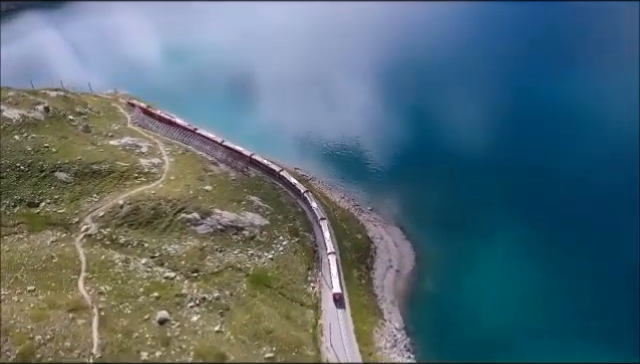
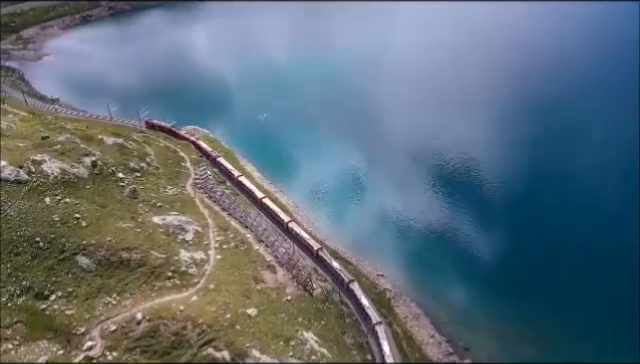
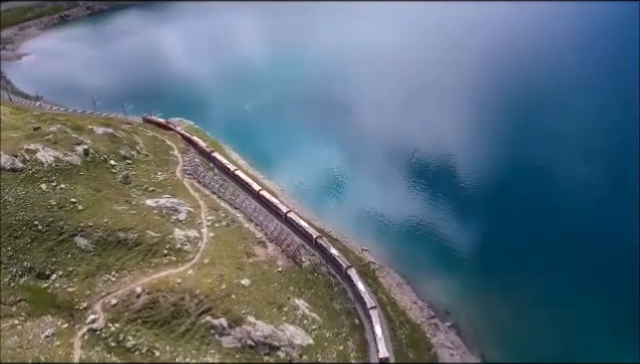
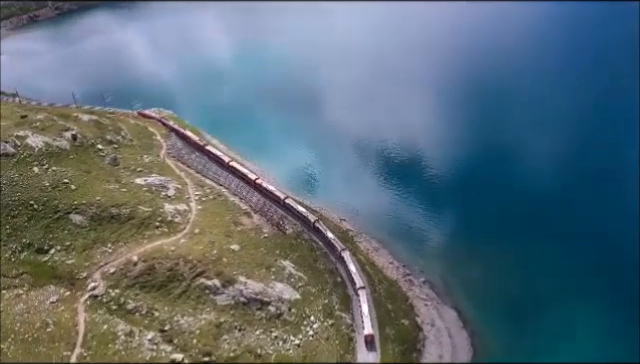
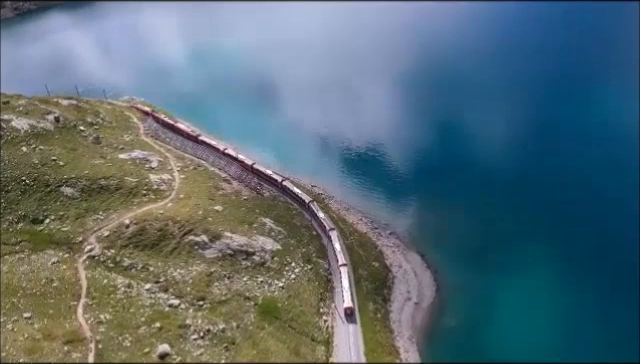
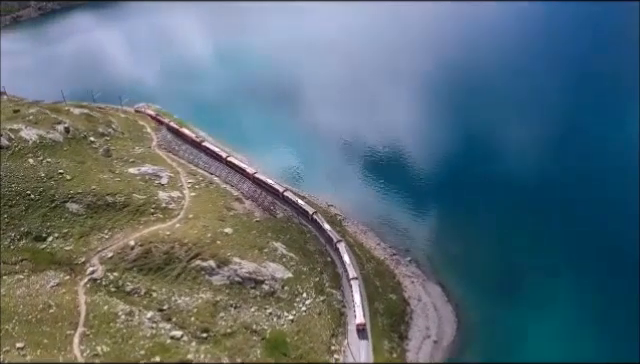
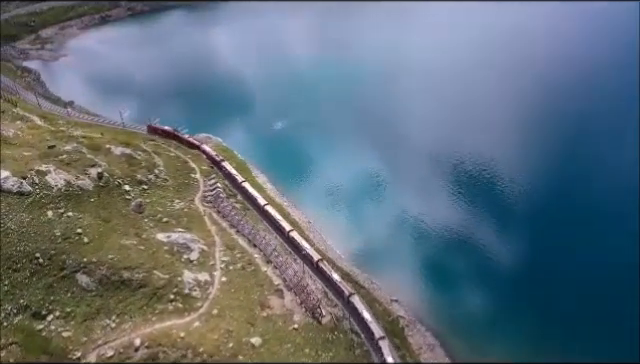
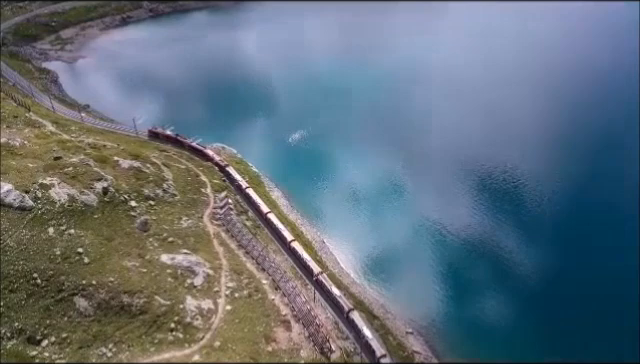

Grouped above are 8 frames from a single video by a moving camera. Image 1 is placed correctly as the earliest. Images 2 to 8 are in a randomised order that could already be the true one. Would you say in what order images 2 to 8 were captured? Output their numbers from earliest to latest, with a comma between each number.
5, 6, 4, 3, 2, 7, 8
